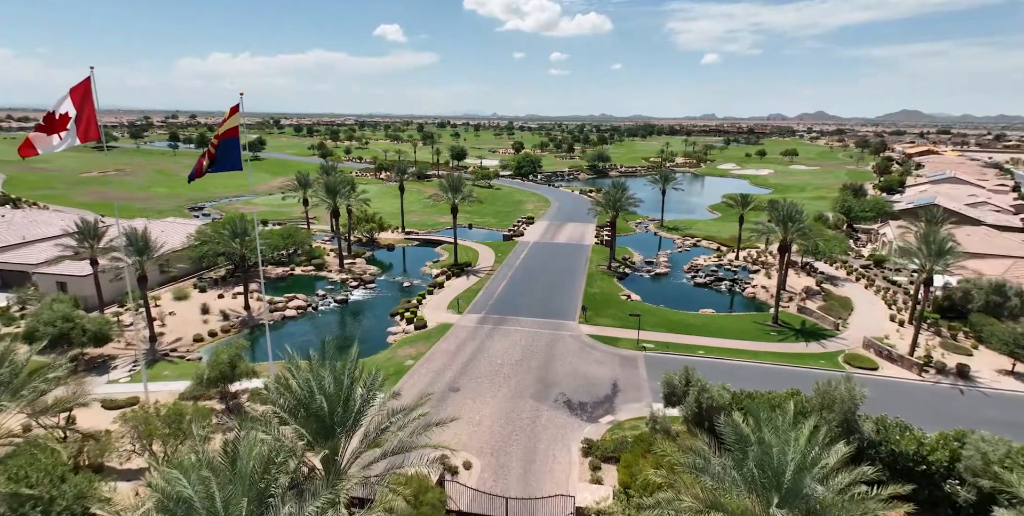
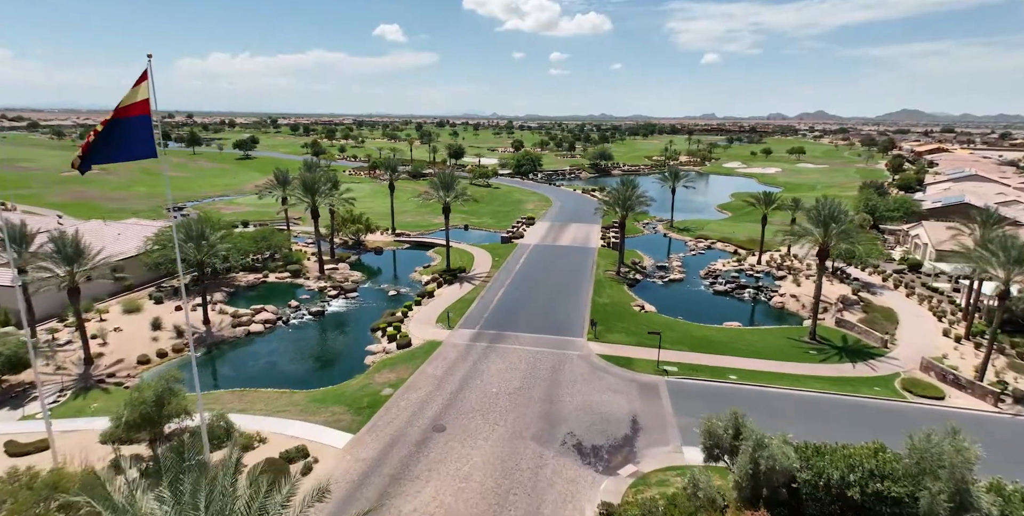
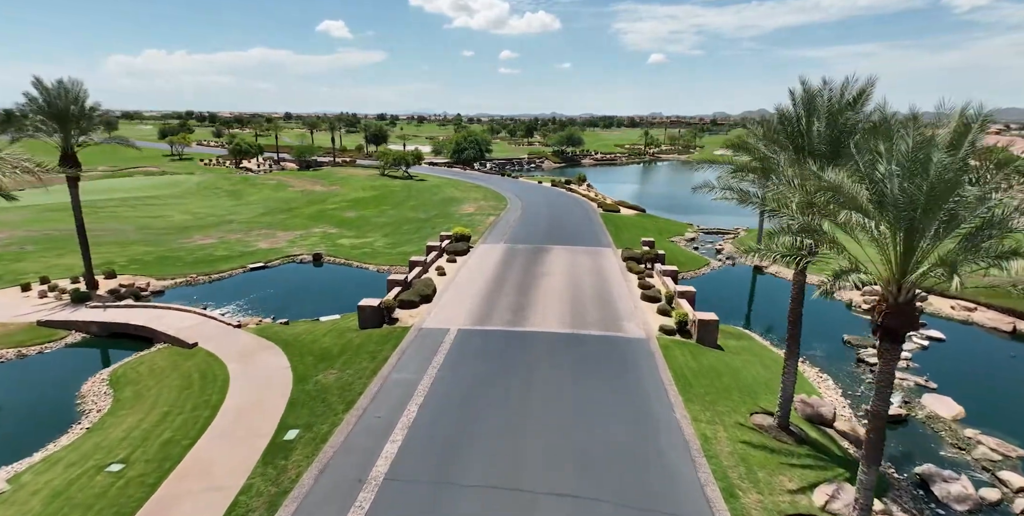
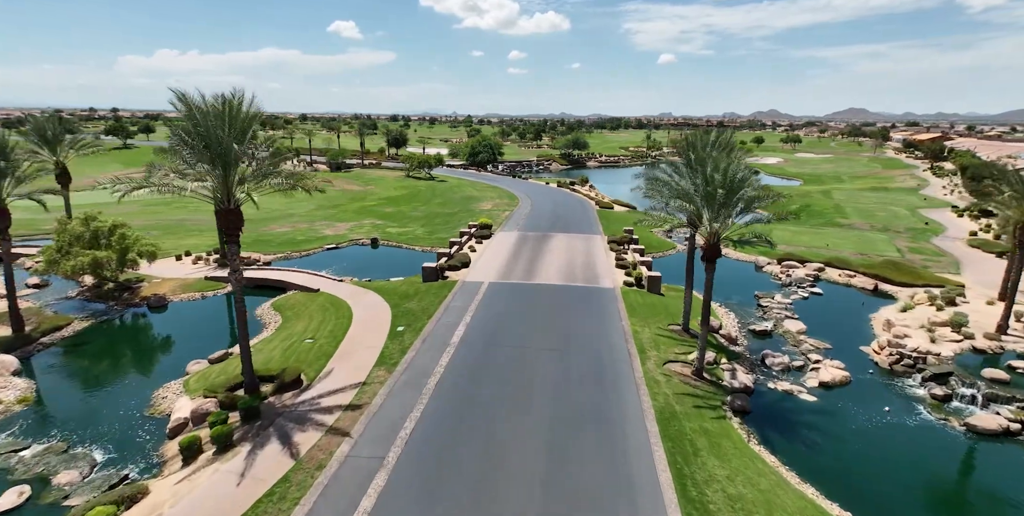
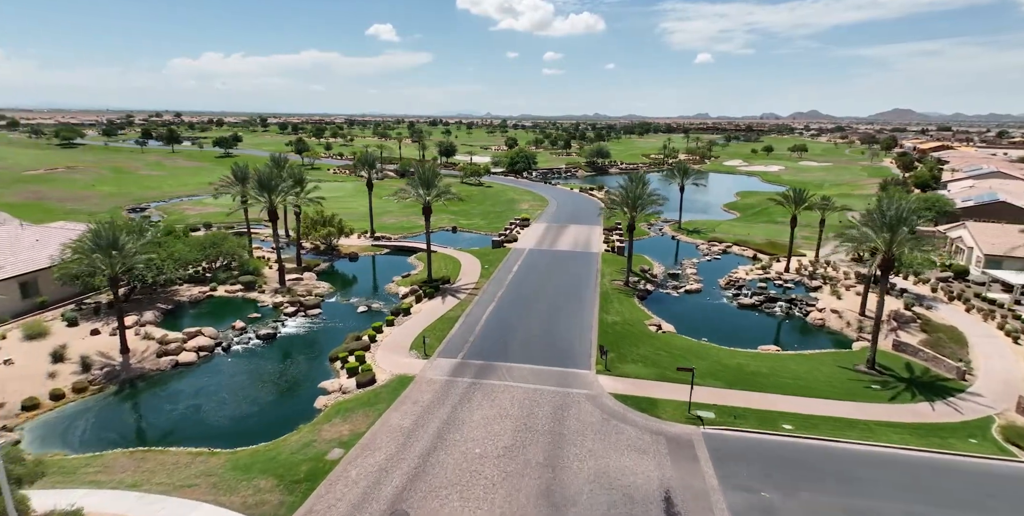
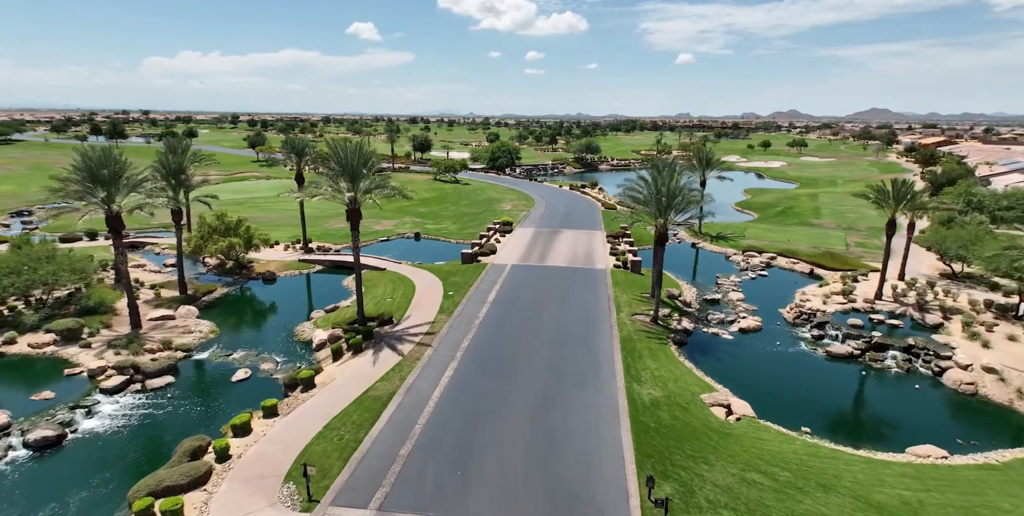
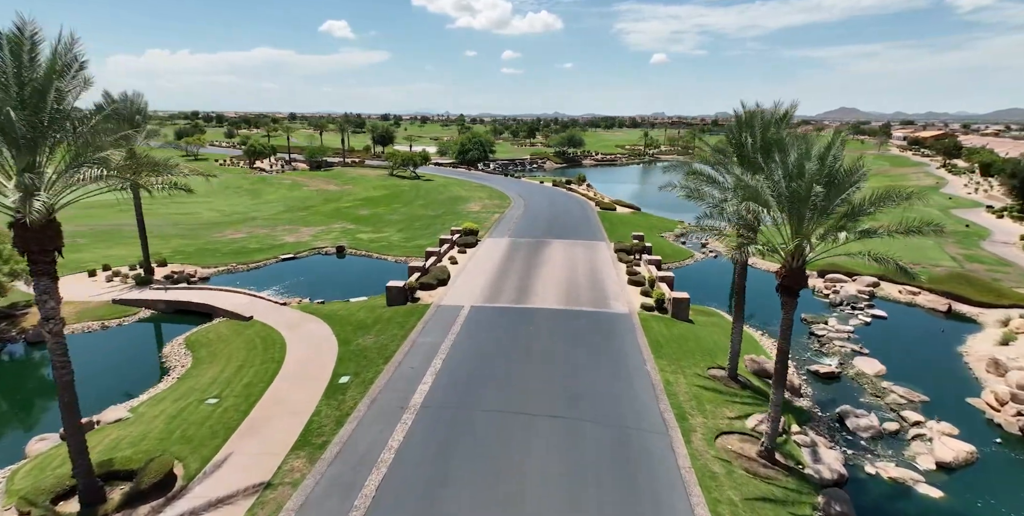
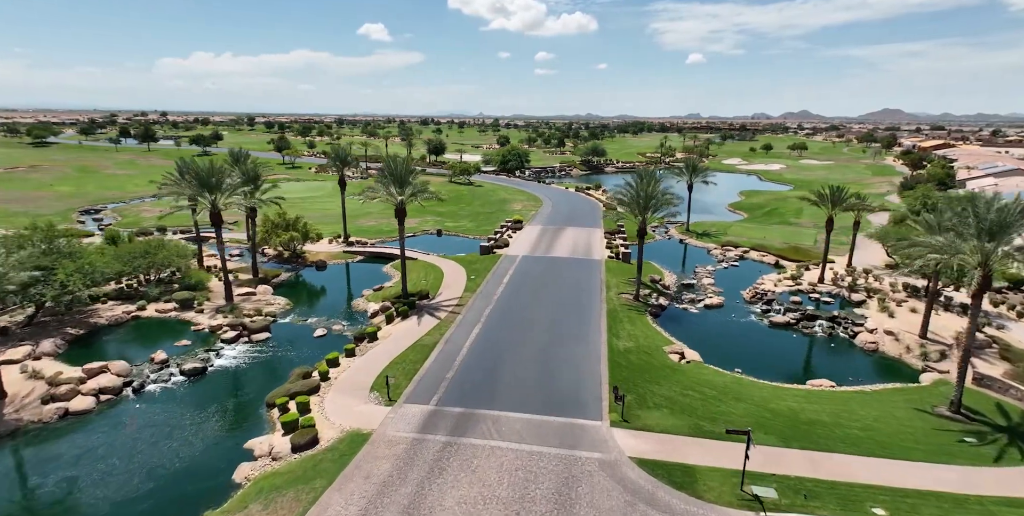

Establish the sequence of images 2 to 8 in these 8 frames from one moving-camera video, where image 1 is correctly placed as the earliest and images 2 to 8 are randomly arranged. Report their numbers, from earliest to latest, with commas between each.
2, 5, 8, 6, 4, 7, 3
